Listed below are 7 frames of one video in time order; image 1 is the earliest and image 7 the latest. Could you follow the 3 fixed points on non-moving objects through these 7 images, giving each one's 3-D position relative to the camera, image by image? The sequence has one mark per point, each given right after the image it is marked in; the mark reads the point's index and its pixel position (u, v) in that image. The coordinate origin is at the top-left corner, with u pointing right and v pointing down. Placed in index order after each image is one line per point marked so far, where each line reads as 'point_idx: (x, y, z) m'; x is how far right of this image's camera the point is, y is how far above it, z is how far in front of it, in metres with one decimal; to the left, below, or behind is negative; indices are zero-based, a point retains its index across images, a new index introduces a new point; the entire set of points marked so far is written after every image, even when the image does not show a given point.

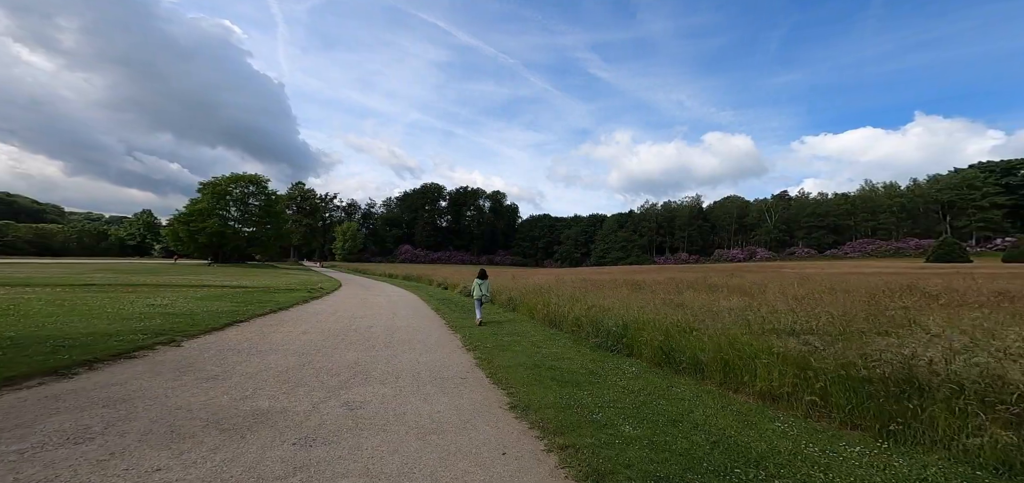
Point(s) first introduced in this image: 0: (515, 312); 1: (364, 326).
0: (+0.4, -2.9, +16.5) m
1: (-4.5, -2.5, +12.5) m
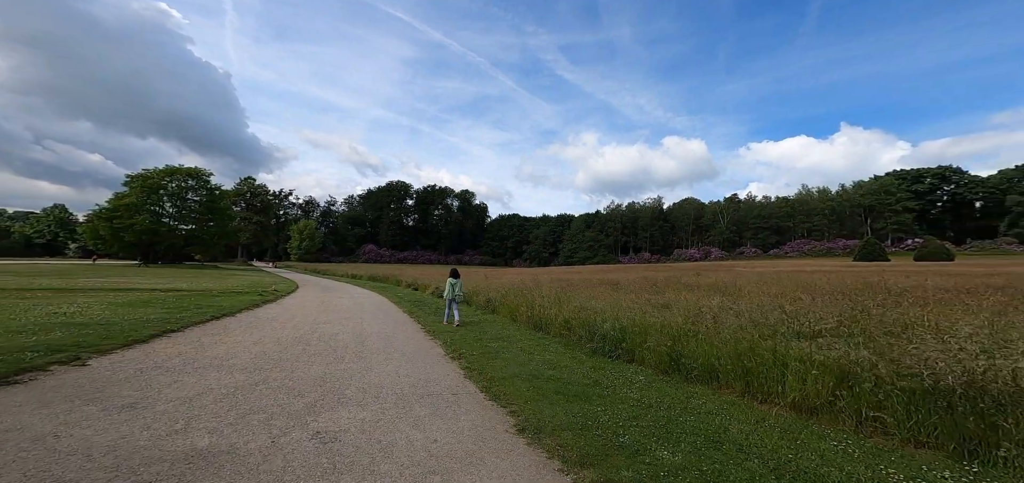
0: (-0.4, -2.8, +15.6) m
1: (-4.9, -2.5, +11.2) m
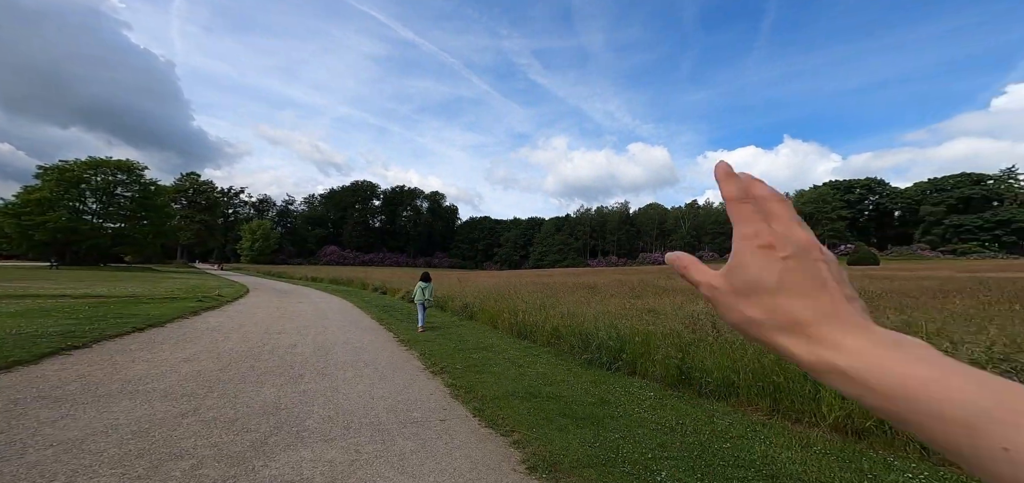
0: (-1.2, -2.8, +14.7) m
1: (-5.4, -2.4, +9.9) m
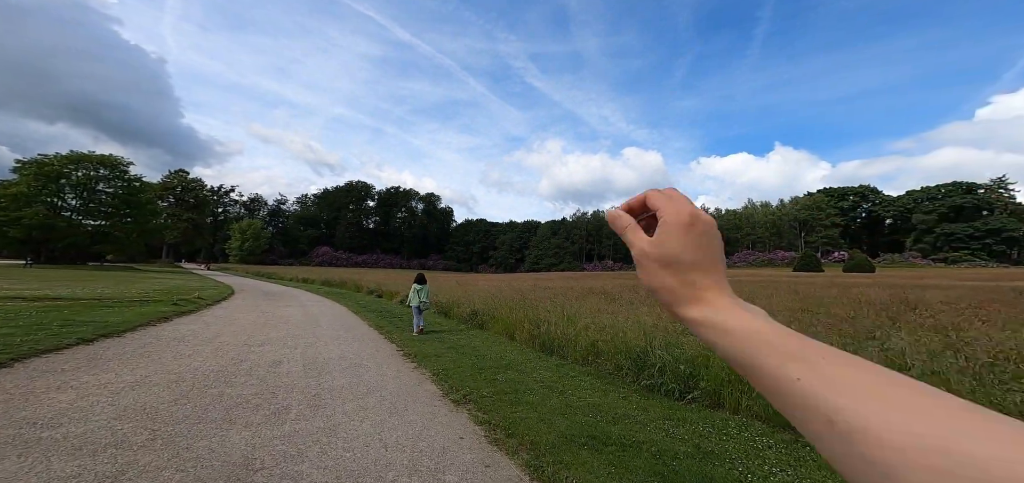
0: (-0.7, -2.8, +13.0) m
1: (-4.8, -2.3, +8.3) m
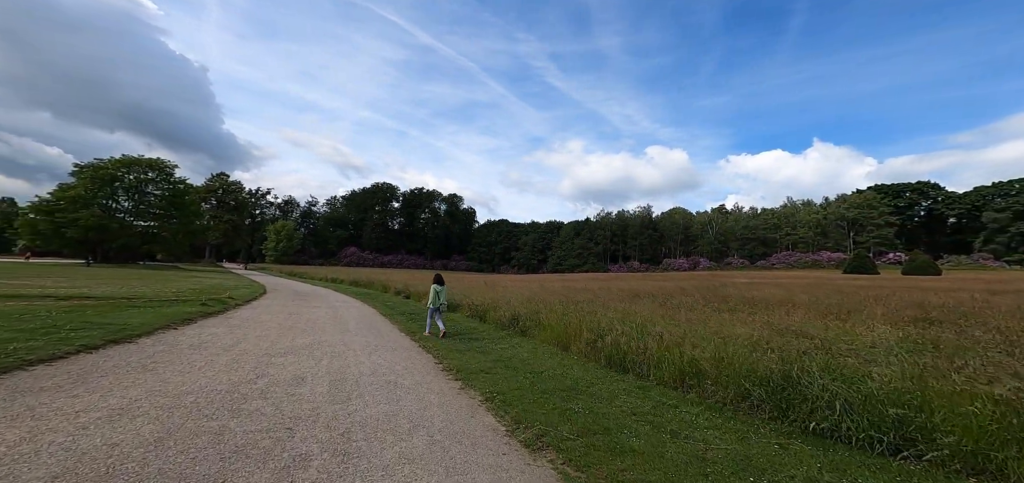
0: (+0.6, -2.7, +11.5) m
1: (-3.7, -2.2, +6.9) m
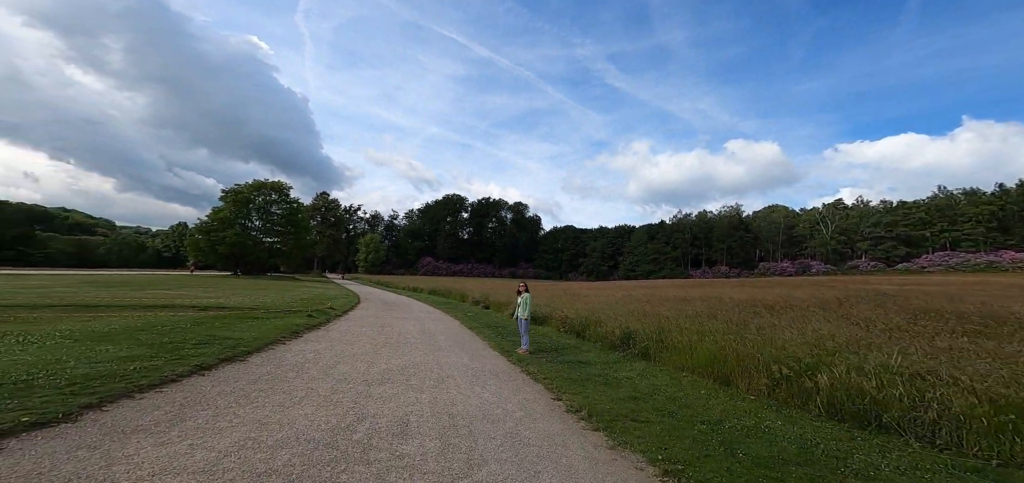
0: (+3.4, -2.8, +9.3) m
1: (-1.7, -2.4, +5.7) m
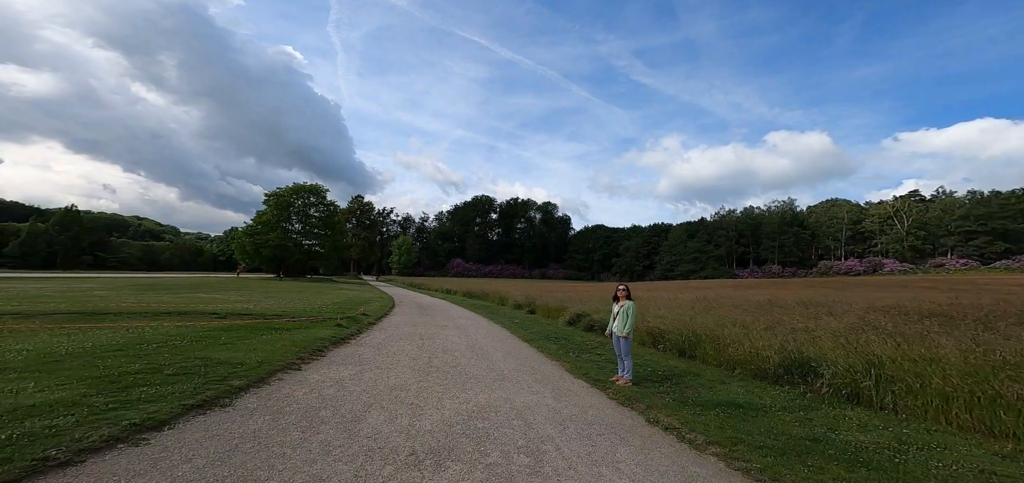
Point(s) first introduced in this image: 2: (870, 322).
0: (+5.4, -2.4, +5.0) m
1: (0.0, -2.0, +1.7) m
2: (+10.6, -2.3, +12.0) m
